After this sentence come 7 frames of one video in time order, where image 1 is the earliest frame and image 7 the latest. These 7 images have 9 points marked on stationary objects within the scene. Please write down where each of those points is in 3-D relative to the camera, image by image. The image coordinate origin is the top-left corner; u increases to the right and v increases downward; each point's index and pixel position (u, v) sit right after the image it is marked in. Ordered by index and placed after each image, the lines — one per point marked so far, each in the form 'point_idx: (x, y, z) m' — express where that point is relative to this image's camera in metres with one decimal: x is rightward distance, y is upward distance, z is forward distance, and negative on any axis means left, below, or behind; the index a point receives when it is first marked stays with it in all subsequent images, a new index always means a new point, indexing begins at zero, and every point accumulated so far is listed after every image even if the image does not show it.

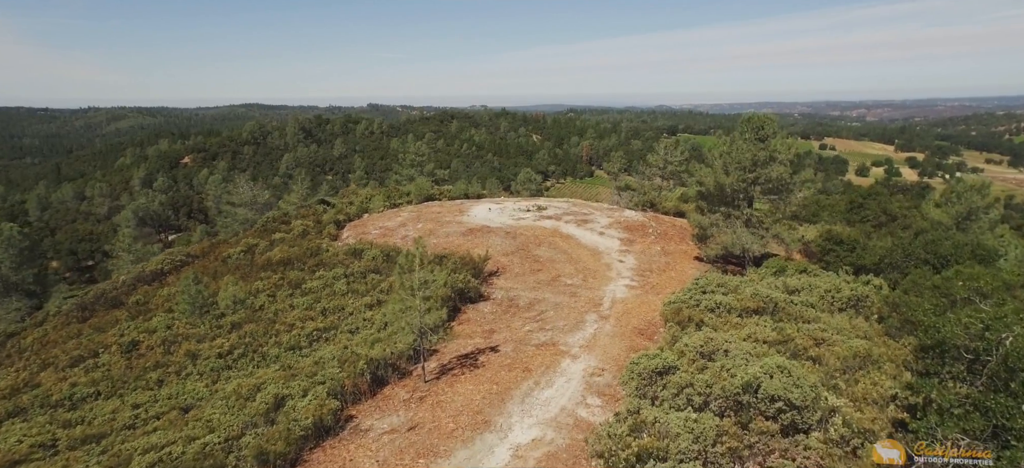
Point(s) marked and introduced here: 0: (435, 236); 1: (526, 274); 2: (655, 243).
0: (-2.9, -0.1, +19.5) m
1: (+0.4, -1.4, +16.7) m
2: (+5.8, -0.4, +20.2) m
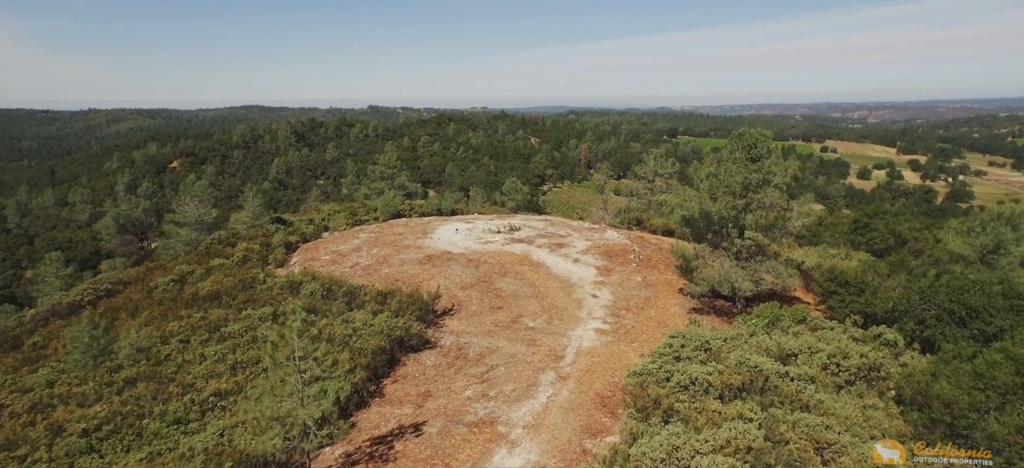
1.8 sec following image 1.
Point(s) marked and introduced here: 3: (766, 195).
0: (-4.2, -1.1, +17.3) m
1: (-0.9, -2.4, +14.5) m
2: (+4.5, -1.4, +18.0) m
3: (+7.1, +1.1, +14.1) m
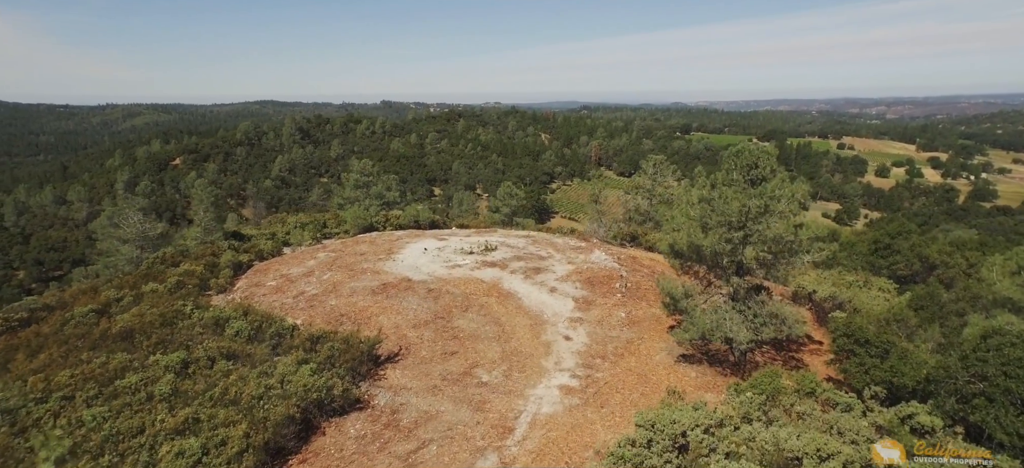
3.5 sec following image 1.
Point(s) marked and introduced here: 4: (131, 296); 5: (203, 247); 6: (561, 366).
0: (-5.3, -1.9, +15.2) m
1: (-2.1, -3.2, +12.3) m
2: (+3.4, -2.3, +15.7) m
3: (+6.0, +0.2, +11.7) m
4: (-11.7, -1.9, +15.2) m
5: (-12.1, -0.5, +19.4) m
6: (+1.2, -3.3, +12.4) m
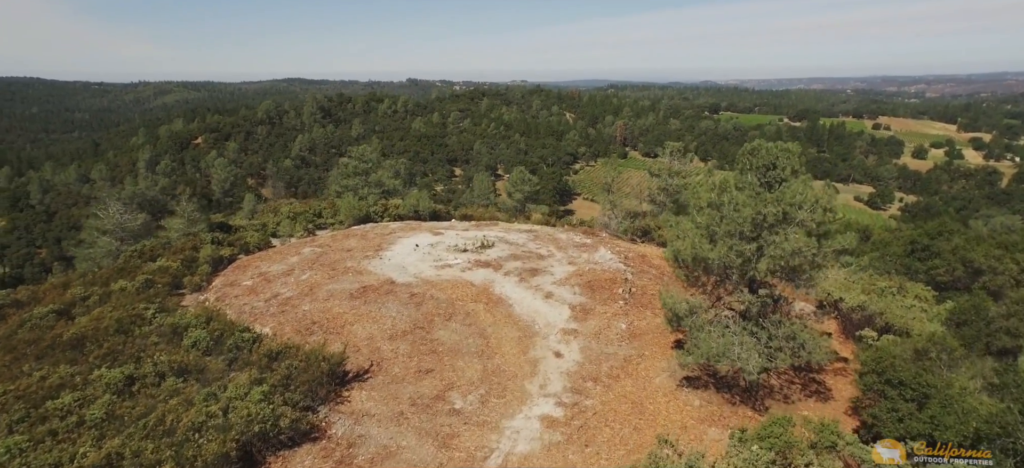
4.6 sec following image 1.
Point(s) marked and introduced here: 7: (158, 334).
0: (-5.6, -1.8, +14.1) m
1: (-2.5, -3.3, +11.1) m
2: (+3.1, -2.3, +14.2) m
3: (+5.5, -0.1, +10.0) m
4: (-12.0, -1.8, +14.4) m
5: (-12.2, -0.2, +18.5) m
6: (+0.8, -3.5, +11.0) m
7: (-8.4, -2.4, +11.8) m
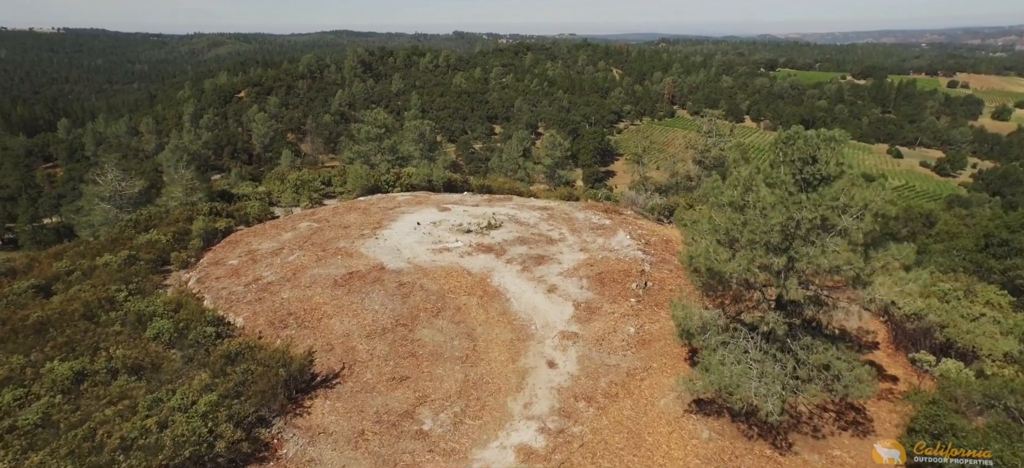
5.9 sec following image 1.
0: (-5.7, -1.3, +13.1) m
1: (-2.9, -3.2, +10.0) m
2: (+3.0, -2.2, +12.5) m
3: (+5.1, -0.3, +7.9) m
4: (-12.0, -1.0, +13.9) m
5: (-11.8, +0.9, +17.8) m
6: (+0.4, -3.5, +9.7) m
7: (-8.7, -2.0, +11.1) m
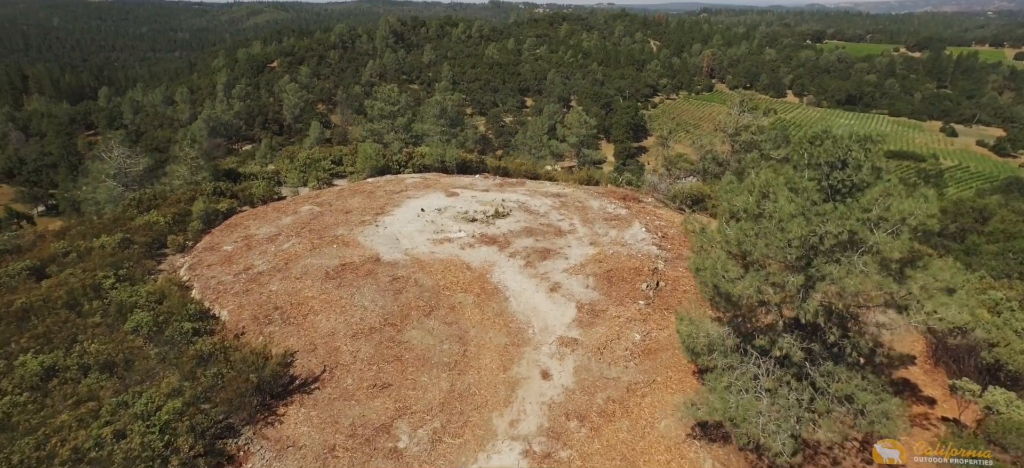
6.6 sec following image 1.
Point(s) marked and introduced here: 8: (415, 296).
0: (-5.7, -1.1, +12.5) m
1: (-3.1, -3.1, +9.4) m
2: (+2.9, -2.1, +11.5) m
3: (+4.8, -0.6, +6.7) m
4: (-11.9, -0.5, +13.7) m
5: (-11.4, +1.6, +17.5) m
6: (+0.1, -3.5, +8.9) m
7: (-8.8, -1.7, +10.7) m
8: (-2.3, -1.5, +12.0) m
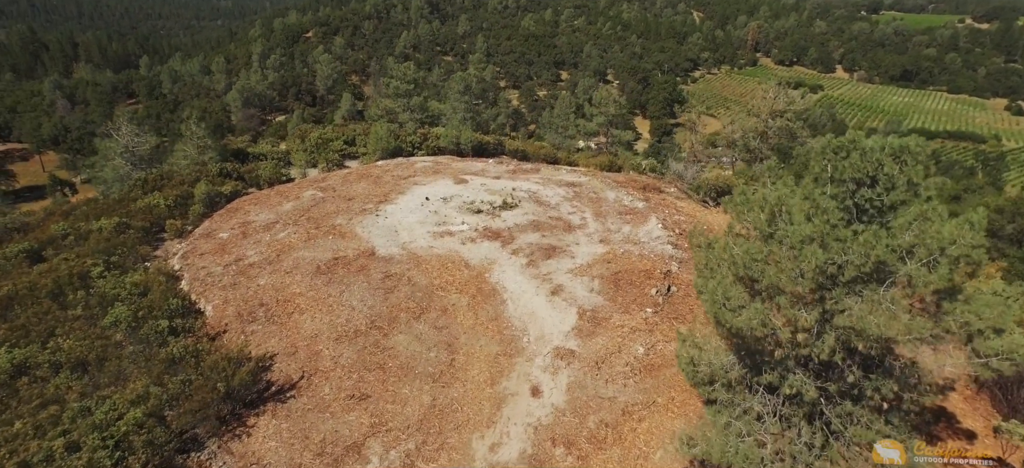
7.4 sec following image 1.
0: (-5.7, -0.8, +12.0) m
1: (-3.4, -3.2, +8.9) m
2: (+2.8, -2.3, +10.6) m
3: (+4.4, -1.0, +5.5) m
4: (-11.8, 0.0, +13.6) m
5: (-11.0, +2.3, +17.2) m
6: (-0.3, -3.7, +8.2) m
7: (-8.9, -1.5, +10.5) m
8: (-2.4, -1.4, +11.3) m
